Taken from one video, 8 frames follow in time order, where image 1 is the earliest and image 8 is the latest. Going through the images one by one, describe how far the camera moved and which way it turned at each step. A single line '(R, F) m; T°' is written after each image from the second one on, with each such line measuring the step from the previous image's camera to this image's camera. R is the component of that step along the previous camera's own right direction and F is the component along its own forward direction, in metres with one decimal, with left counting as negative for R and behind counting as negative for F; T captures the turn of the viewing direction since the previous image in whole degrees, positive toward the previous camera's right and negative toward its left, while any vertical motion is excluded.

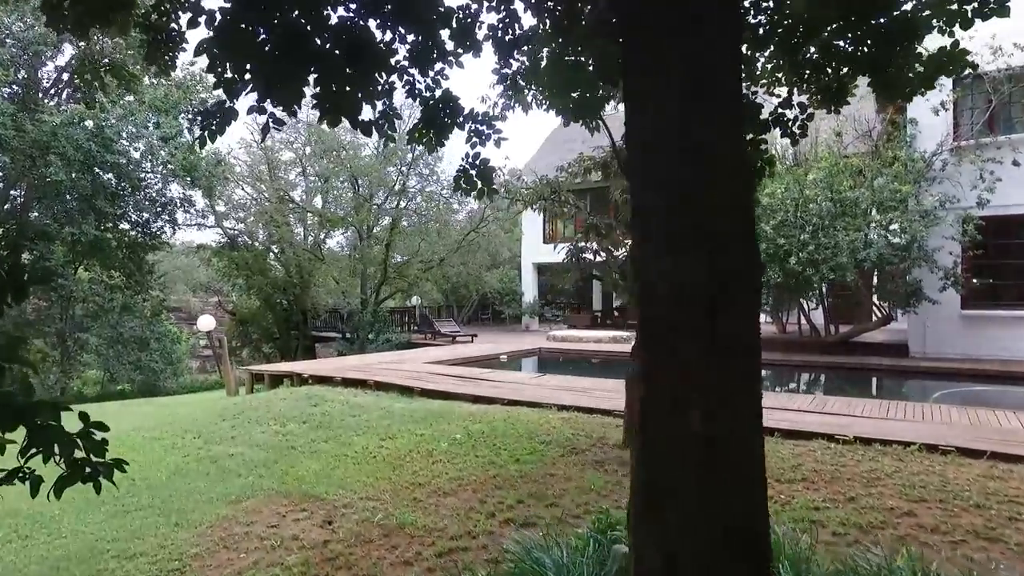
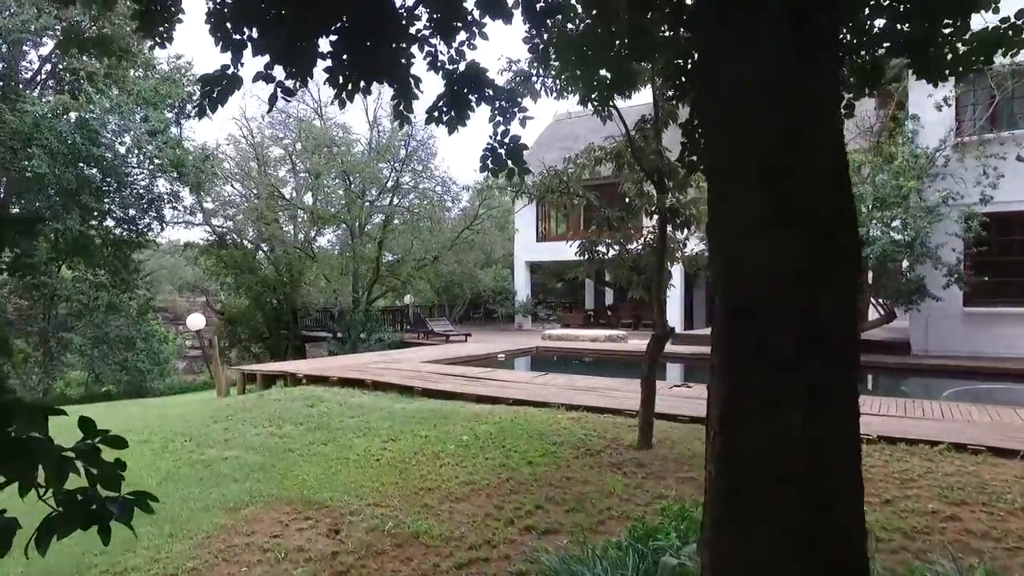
(-0.2, +0.3) m; +1°
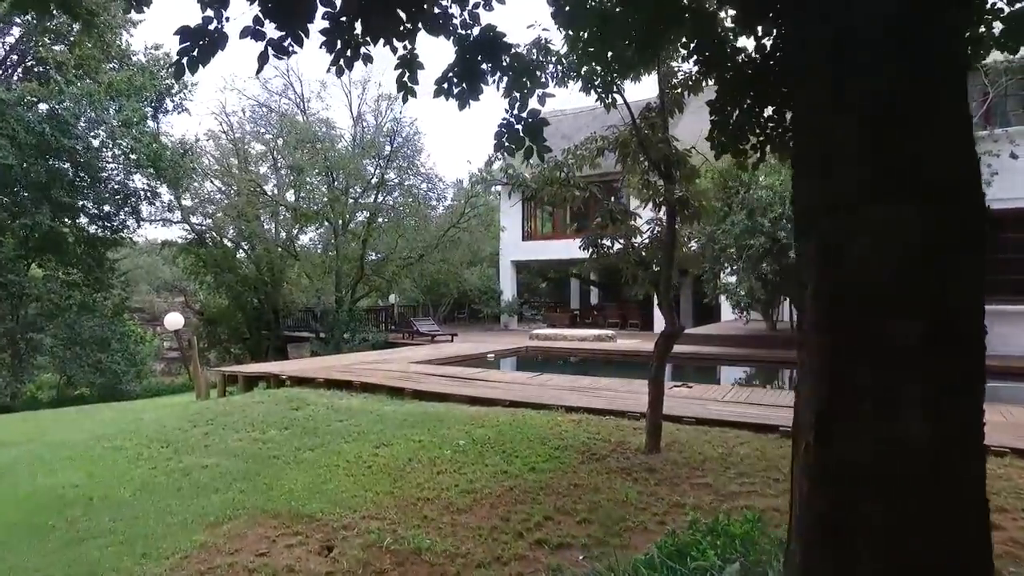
(-0.1, +0.3) m; +2°
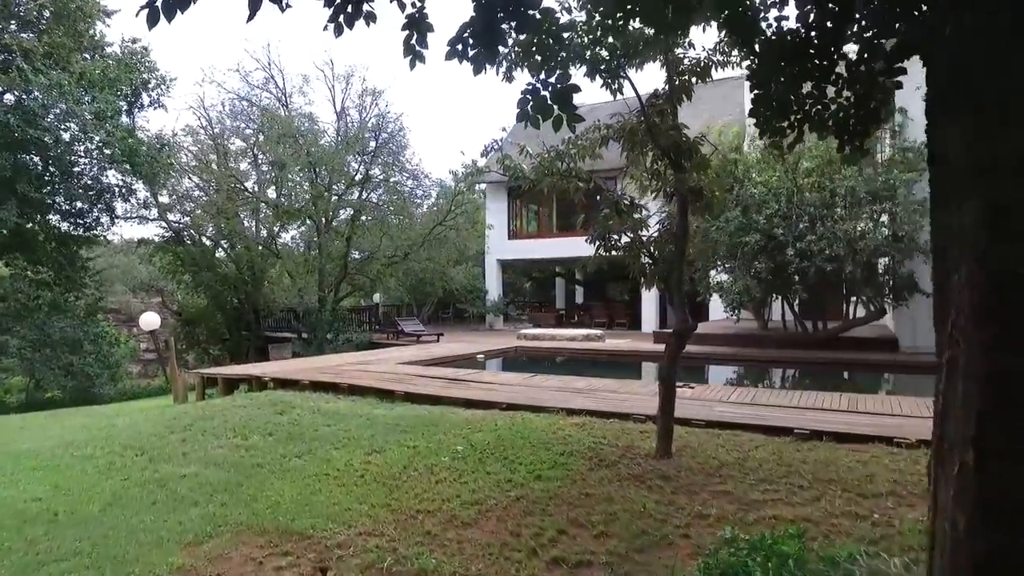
(-0.2, +0.3) m; +2°
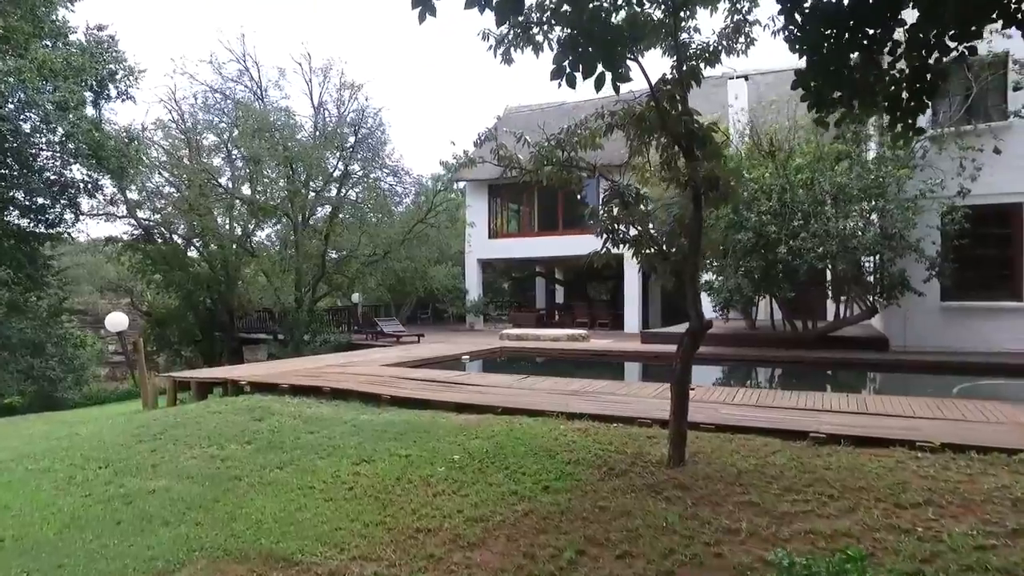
(-0.2, +0.4) m; +2°
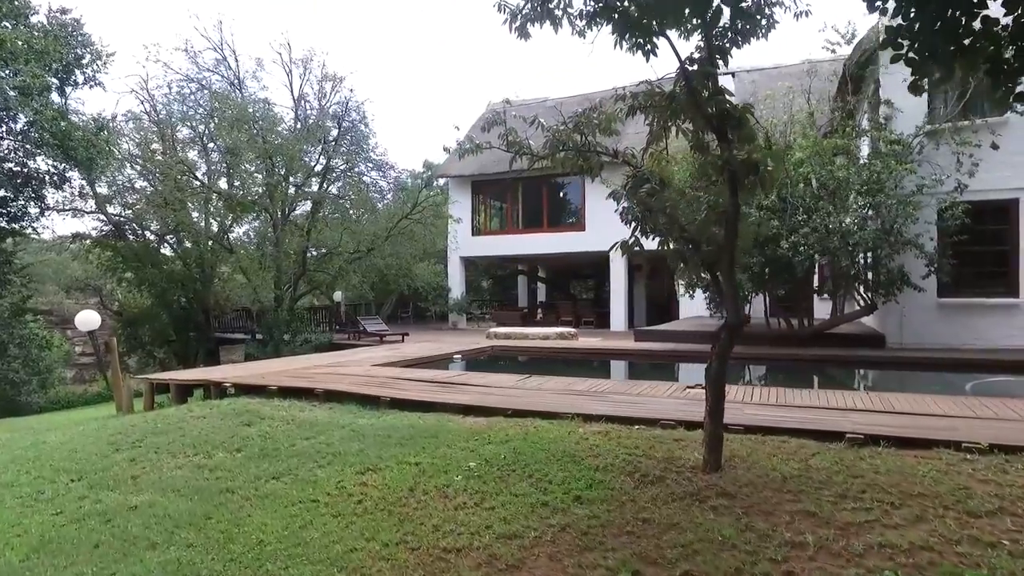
(-0.3, +0.4) m; +2°
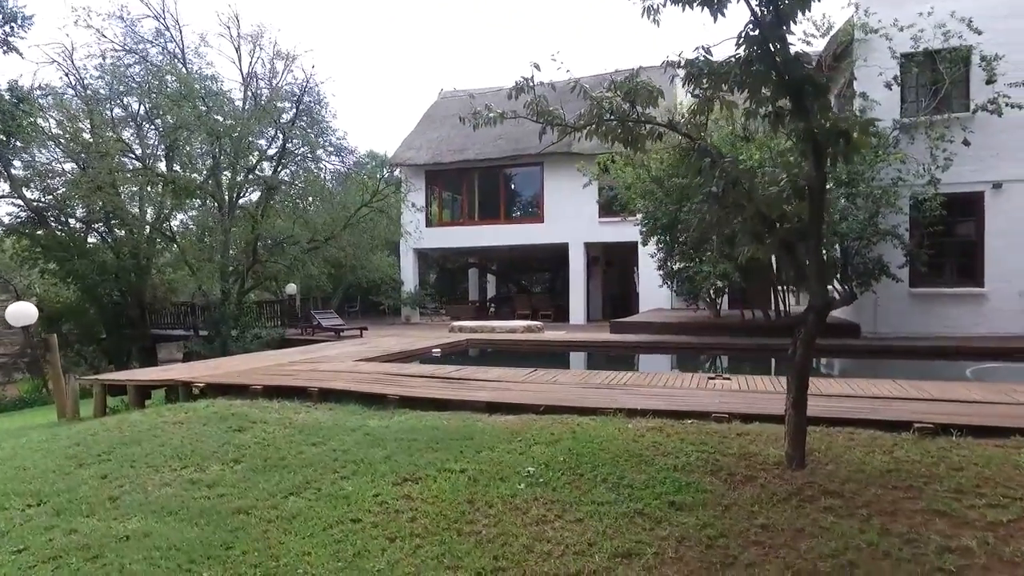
(-0.8, +0.6) m; +6°
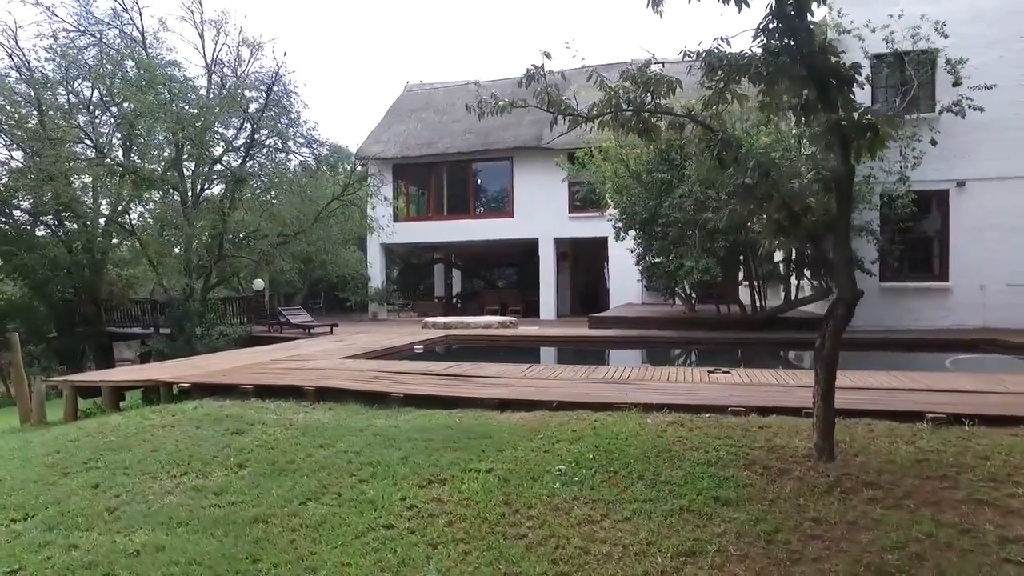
(-0.4, +0.1) m; +4°
